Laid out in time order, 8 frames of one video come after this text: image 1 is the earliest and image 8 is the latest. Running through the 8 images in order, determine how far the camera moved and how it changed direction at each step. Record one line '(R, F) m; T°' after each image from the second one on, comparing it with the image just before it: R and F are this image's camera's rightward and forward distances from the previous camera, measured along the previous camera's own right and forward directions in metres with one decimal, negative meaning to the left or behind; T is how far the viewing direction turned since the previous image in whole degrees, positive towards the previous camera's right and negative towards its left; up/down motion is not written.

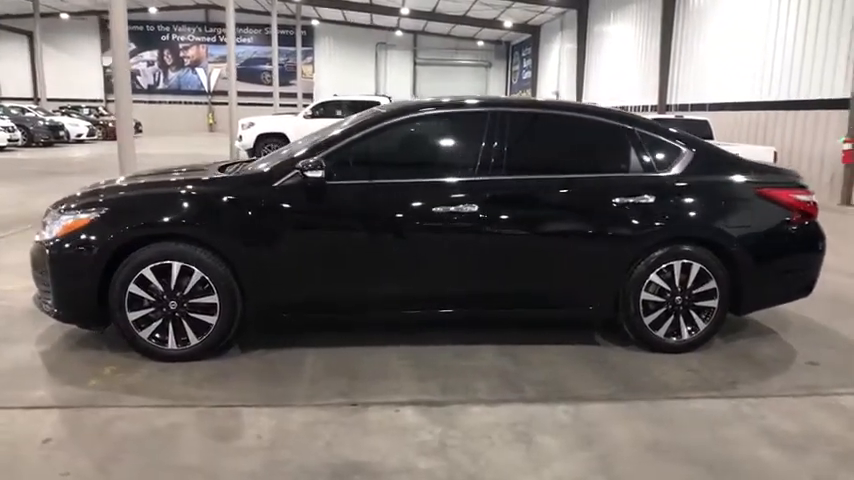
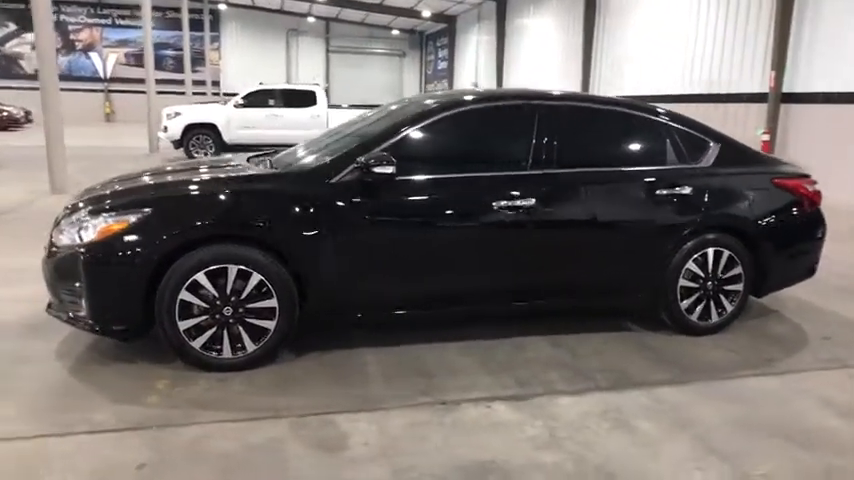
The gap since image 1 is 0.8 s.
(-0.9, +0.1) m; +9°
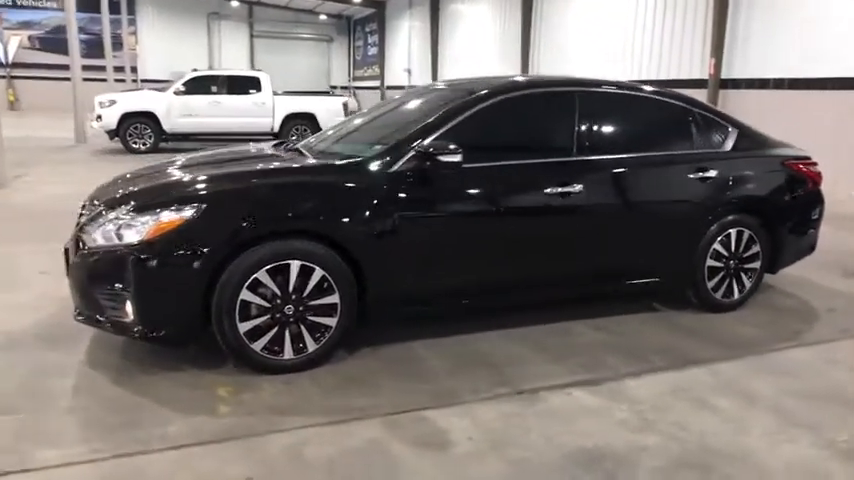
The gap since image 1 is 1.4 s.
(-0.8, +0.1) m; +7°
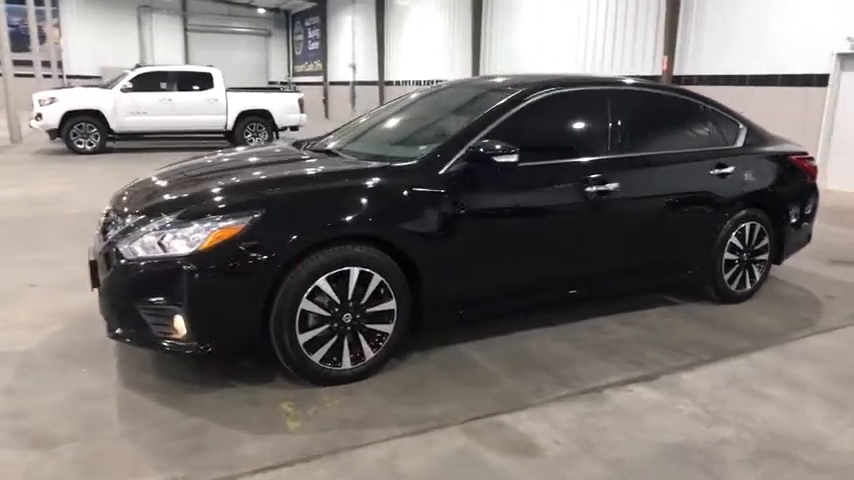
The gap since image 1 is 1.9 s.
(-0.6, +0.1) m; +6°
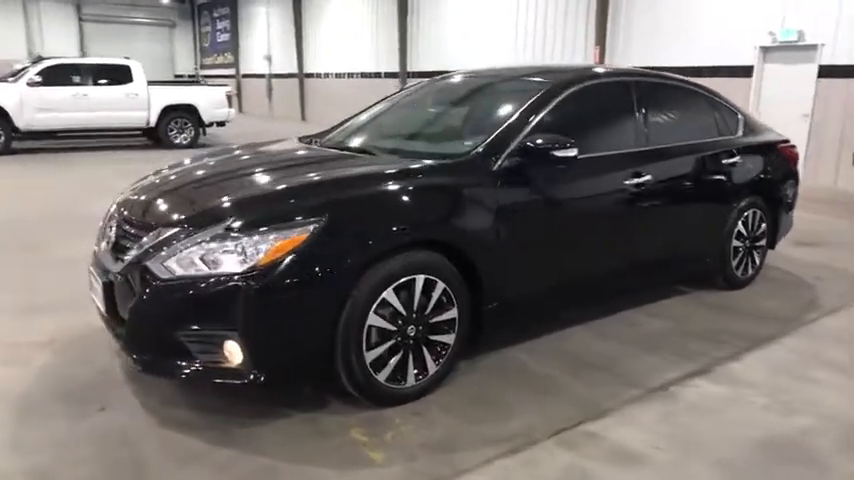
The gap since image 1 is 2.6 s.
(-0.7, +0.3) m; +8°
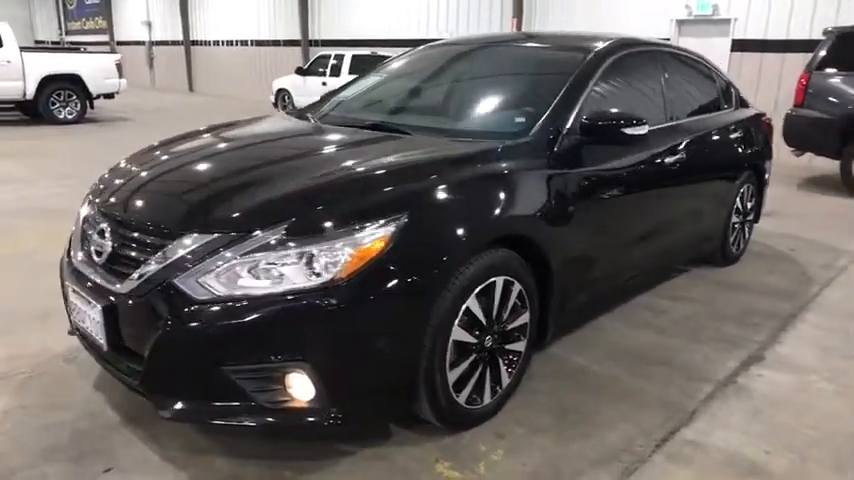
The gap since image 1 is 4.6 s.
(-0.7, +0.5) m; +10°
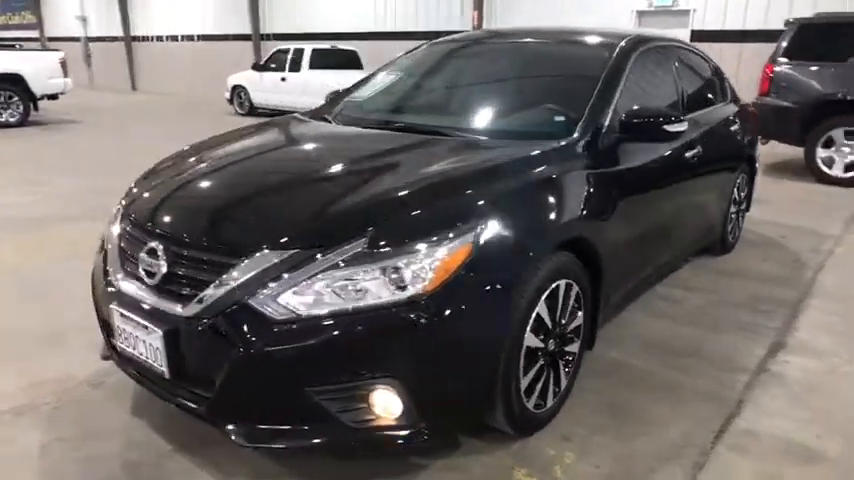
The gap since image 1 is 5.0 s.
(-0.4, +0.1) m; +5°
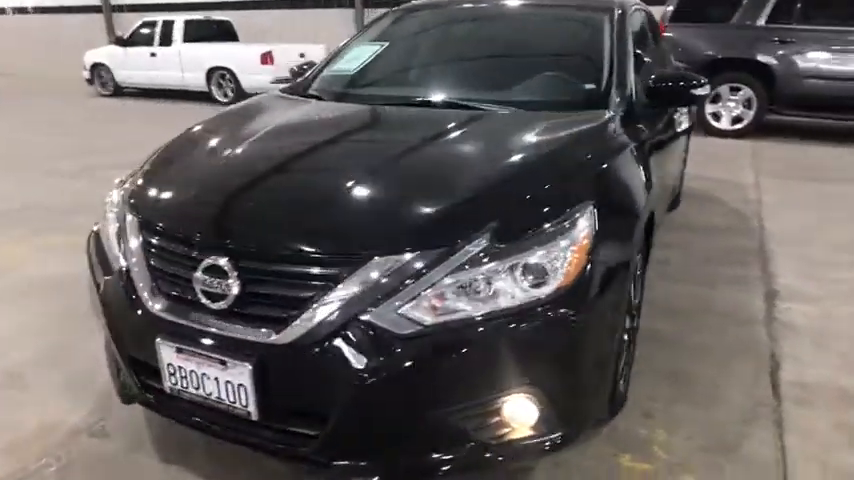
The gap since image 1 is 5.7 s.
(-0.7, +0.3) m; +12°
